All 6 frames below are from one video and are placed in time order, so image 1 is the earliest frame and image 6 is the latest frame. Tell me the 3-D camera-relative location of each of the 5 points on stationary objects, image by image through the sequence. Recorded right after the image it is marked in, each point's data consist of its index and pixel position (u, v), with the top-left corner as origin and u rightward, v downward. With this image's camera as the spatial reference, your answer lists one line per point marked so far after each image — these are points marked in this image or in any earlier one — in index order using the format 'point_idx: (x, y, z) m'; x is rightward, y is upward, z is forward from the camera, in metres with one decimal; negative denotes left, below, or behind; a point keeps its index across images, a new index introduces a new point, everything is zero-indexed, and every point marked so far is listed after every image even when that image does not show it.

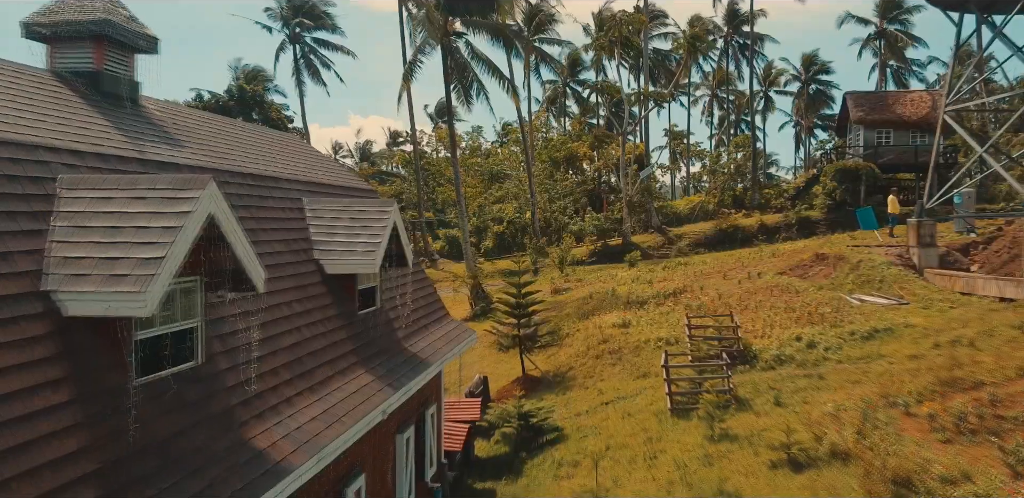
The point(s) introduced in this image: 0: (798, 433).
0: (+3.6, -2.3, +8.8) m
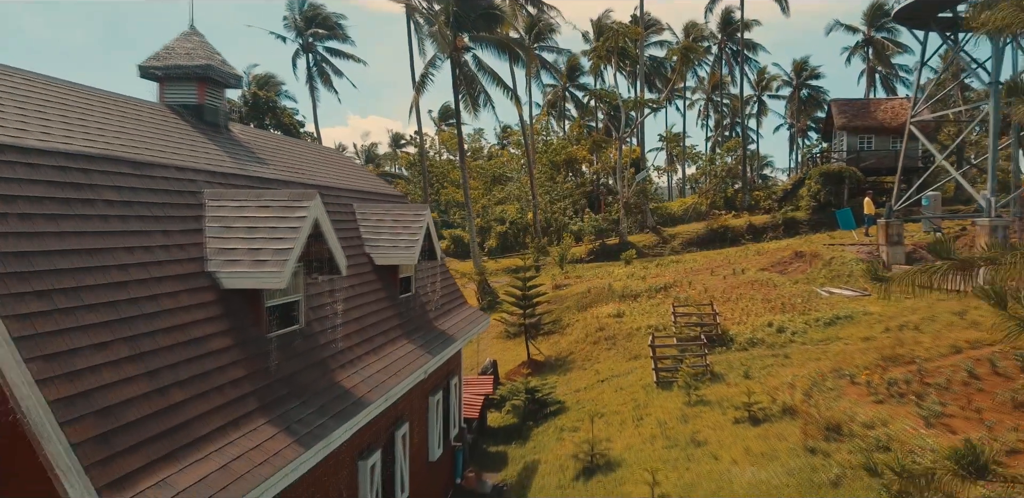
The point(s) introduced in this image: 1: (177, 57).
0: (+3.8, -2.3, +10.6) m
1: (-4.2, +2.4, +8.6) m
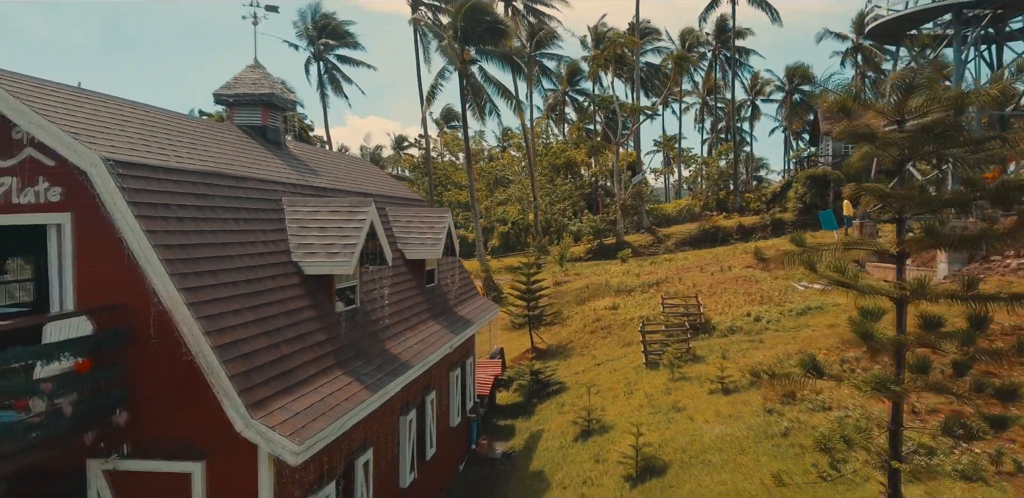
0: (+3.9, -2.2, +12.4) m
1: (-4.1, +2.5, +10.4) m
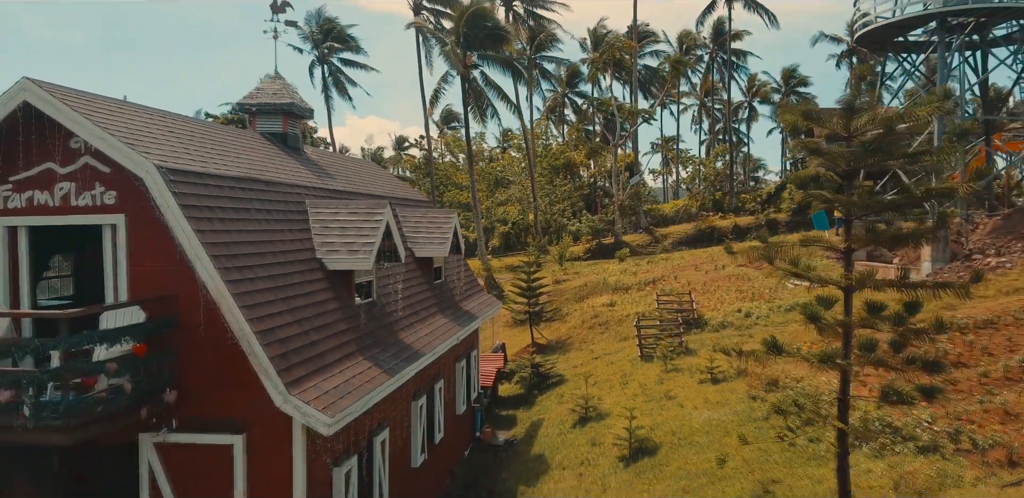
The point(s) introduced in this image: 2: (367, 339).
0: (+4.0, -2.2, +13.1) m
1: (-4.0, +2.5, +11.2) m
2: (-1.8, -1.1, +8.4) m
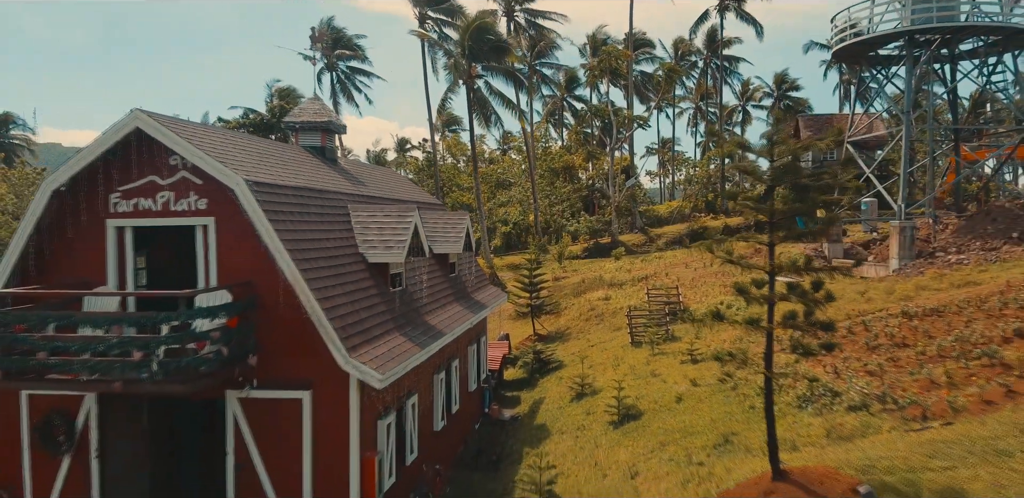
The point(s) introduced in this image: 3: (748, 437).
0: (+4.1, -2.2, +15.0) m
1: (-3.9, +2.6, +13.0) m
2: (-1.7, -1.0, +10.2) m
3: (+3.3, -2.7, +9.7) m
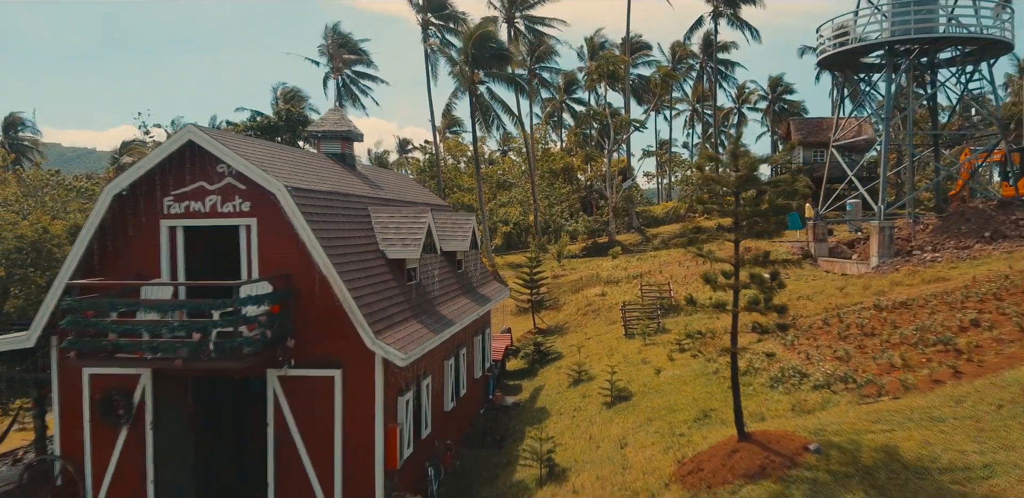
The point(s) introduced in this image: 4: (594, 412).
0: (+4.2, -2.1, +16.3) m
1: (-3.8, +2.6, +14.3) m
2: (-1.6, -1.0, +11.5) m
3: (+3.4, -2.6, +10.9) m
4: (+1.5, -3.1, +13.0) m
